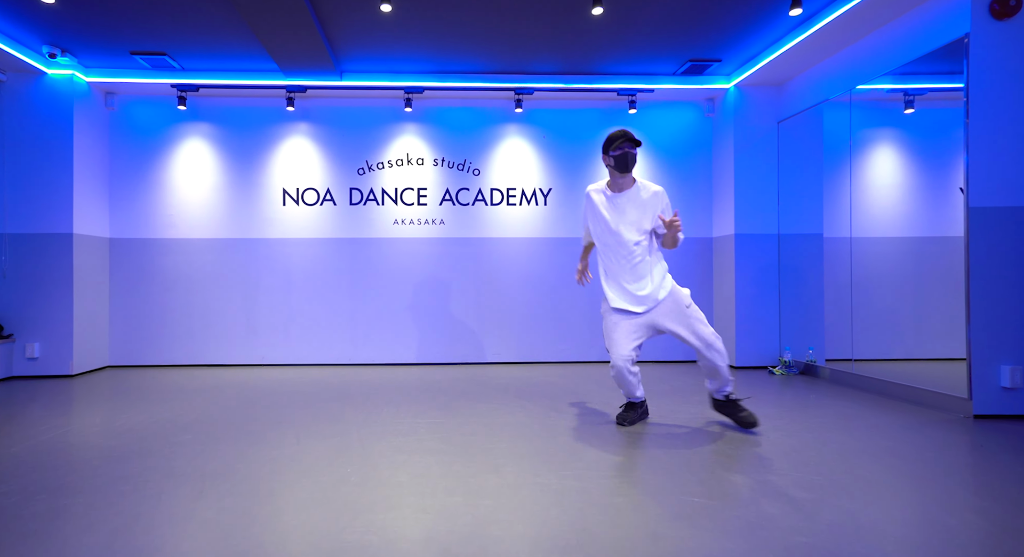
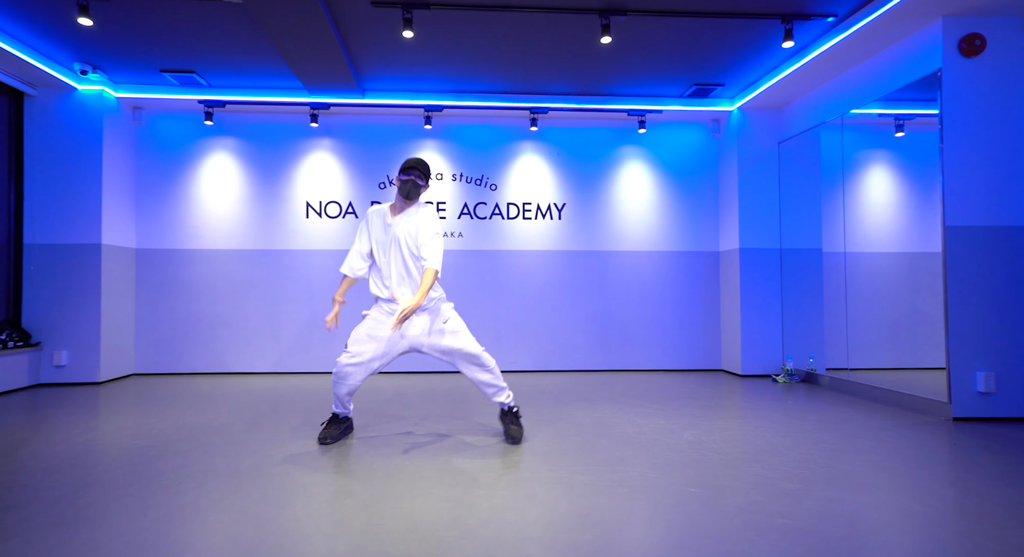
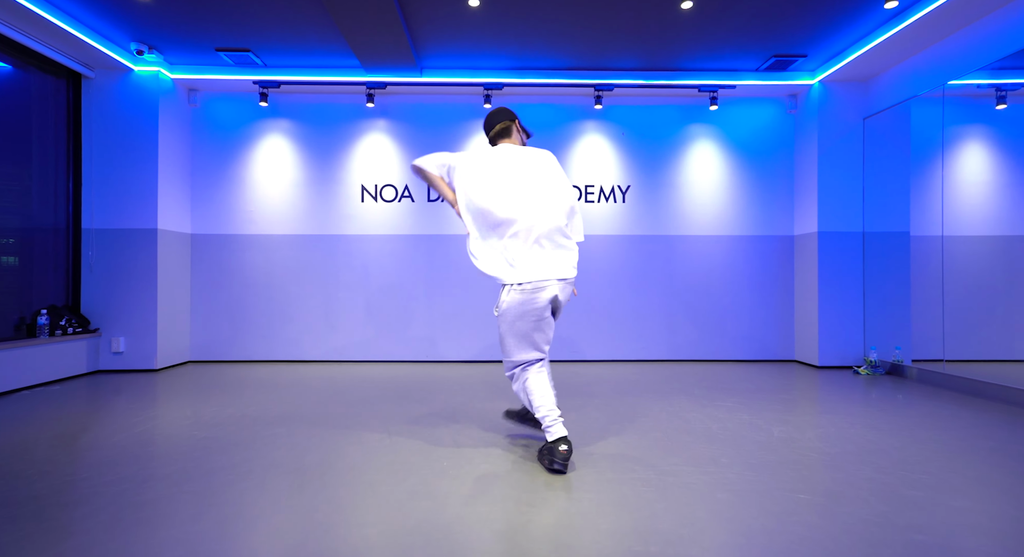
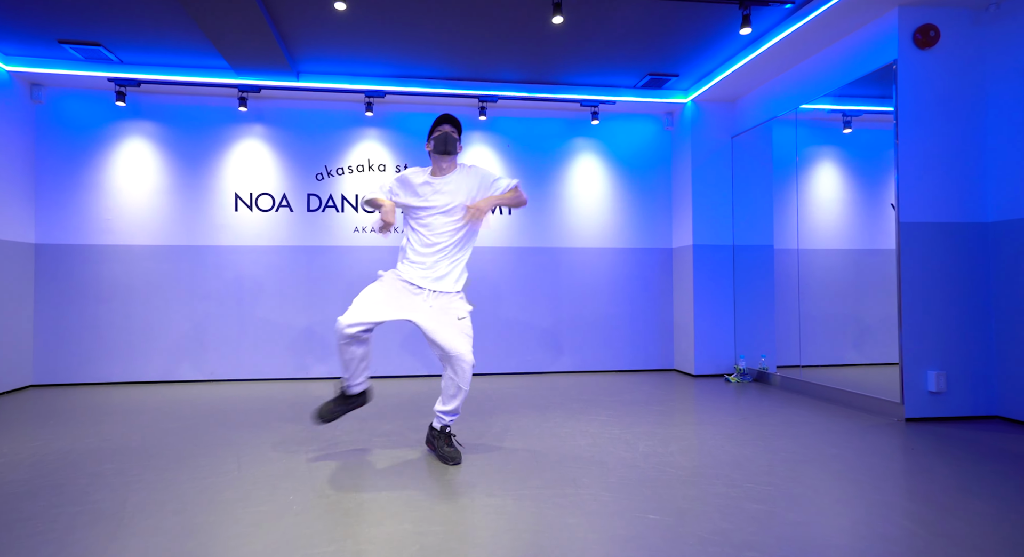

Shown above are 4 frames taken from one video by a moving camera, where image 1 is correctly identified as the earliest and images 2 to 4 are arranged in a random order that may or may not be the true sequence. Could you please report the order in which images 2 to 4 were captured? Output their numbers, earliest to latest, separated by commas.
4, 2, 3
